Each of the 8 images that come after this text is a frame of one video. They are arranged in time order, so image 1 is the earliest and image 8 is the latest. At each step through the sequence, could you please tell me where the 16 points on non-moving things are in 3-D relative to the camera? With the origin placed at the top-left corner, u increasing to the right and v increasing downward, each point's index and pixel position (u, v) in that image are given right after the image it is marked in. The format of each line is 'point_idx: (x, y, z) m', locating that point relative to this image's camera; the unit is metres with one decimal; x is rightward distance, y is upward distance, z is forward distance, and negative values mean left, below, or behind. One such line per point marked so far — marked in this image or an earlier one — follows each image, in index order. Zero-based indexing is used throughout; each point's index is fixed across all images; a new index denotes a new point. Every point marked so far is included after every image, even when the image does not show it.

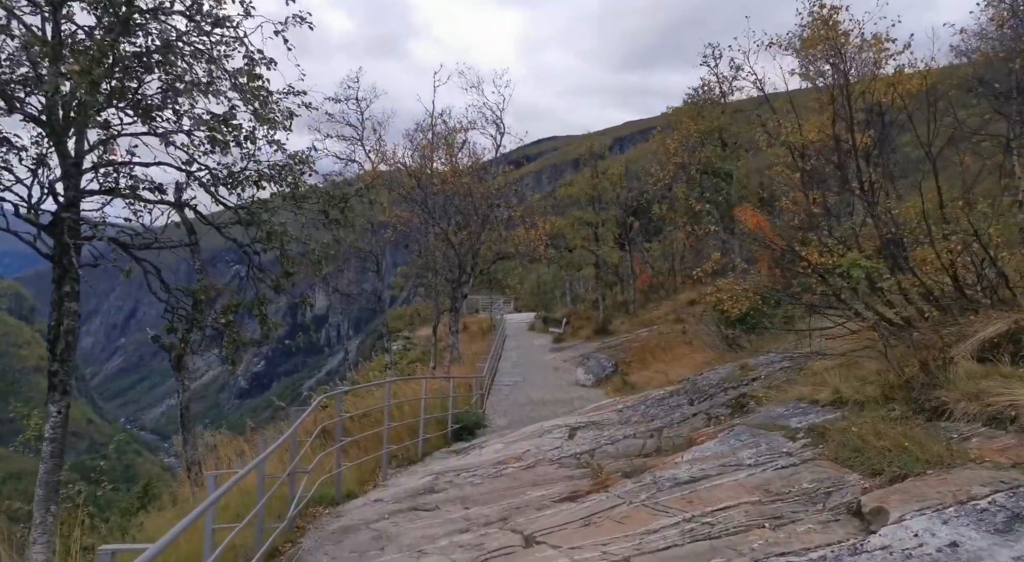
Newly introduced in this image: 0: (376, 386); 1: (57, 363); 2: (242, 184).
0: (-2.2, -1.7, +12.7) m
1: (-3.9, -0.7, +6.8) m
2: (-2.8, +1.0, +8.1) m
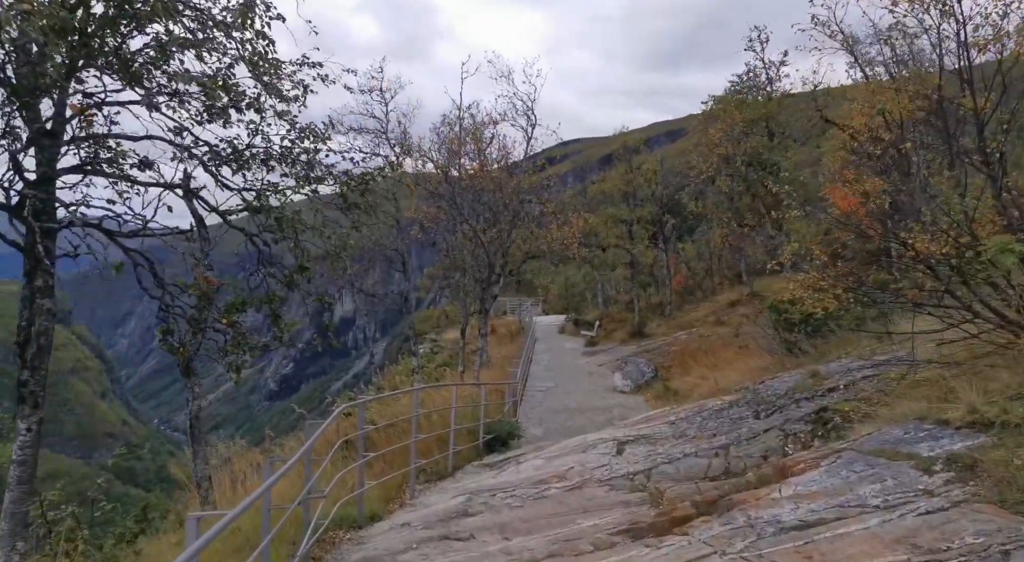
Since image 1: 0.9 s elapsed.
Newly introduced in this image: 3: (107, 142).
0: (-1.6, -1.7, +11.6) m
1: (-3.6, -0.7, +5.8) m
2: (-2.4, +1.0, +7.1) m
3: (-3.2, +1.1, +6.2) m
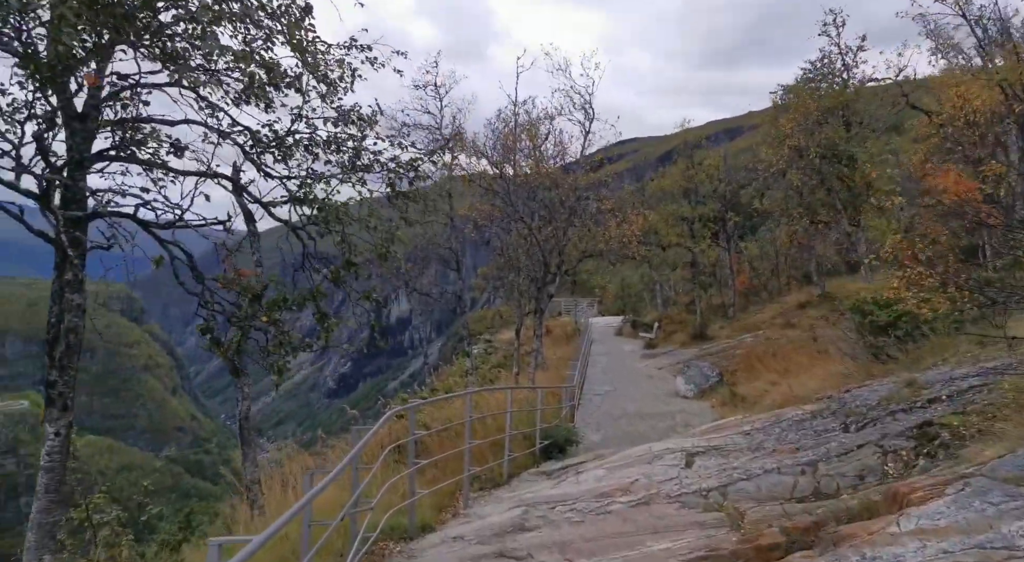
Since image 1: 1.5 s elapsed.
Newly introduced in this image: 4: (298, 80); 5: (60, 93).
0: (-0.8, -1.6, +11.1) m
1: (-3.1, -0.6, +5.4) m
2: (-1.9, +1.1, +6.6) m
3: (-2.7, +1.1, +5.8) m
4: (-1.7, +1.6, +6.2) m
5: (-3.1, +1.3, +5.5) m
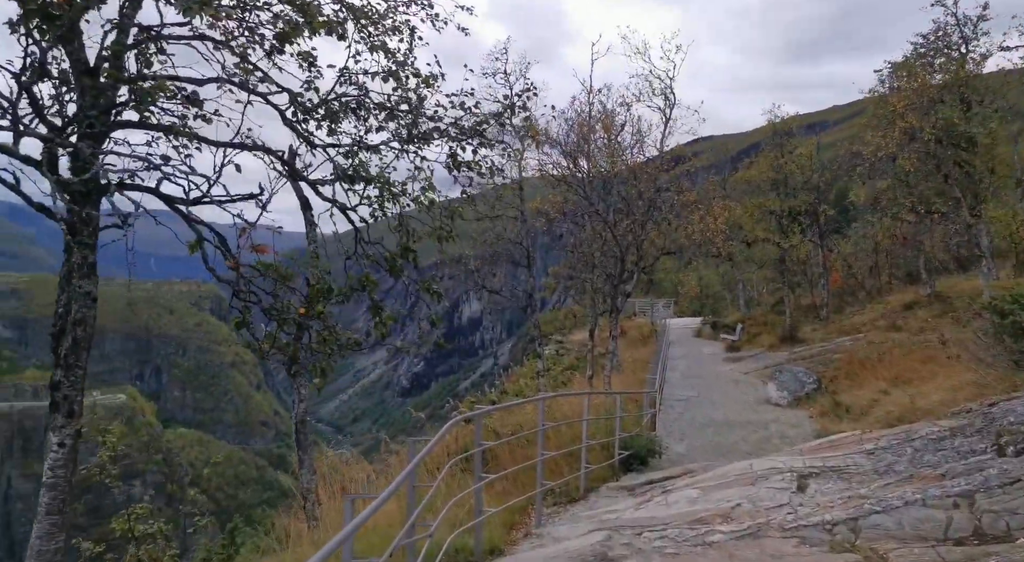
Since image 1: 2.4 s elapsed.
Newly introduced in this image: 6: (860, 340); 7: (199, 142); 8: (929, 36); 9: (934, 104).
0: (+0.2, -1.6, +10.1) m
1: (-2.6, -0.5, +4.6) m
2: (-1.2, +1.2, +5.7) m
3: (-2.2, +1.2, +5.0) m
4: (-1.1, +1.7, +5.3) m
5: (-2.6, +1.4, +4.7) m
6: (+7.8, -1.3, +17.8) m
7: (-2.0, +0.9, +5.1) m
8: (+8.4, +5.0, +16.0) m
9: (+8.2, +3.5, +15.4) m
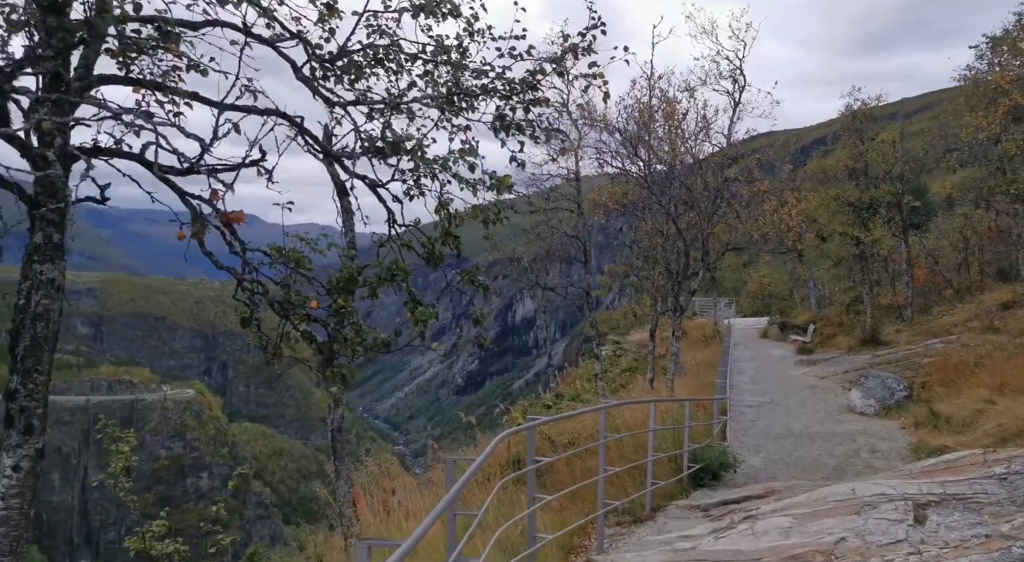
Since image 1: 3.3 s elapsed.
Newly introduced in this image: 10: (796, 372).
0: (+0.9, -1.5, +9.0) m
1: (-2.3, -0.5, +3.7) m
2: (-0.9, +1.2, +4.7) m
3: (-1.9, +1.3, +4.1) m
4: (-0.8, +1.7, +4.3) m
5: (-2.3, +1.5, +3.8) m
6: (+9.0, -1.3, +16.1) m
7: (-1.7, +1.0, +4.2) m
8: (+9.5, +5.0, +14.3) m
9: (+9.2, +3.5, +13.8) m
10: (+6.9, -2.2, +19.0) m
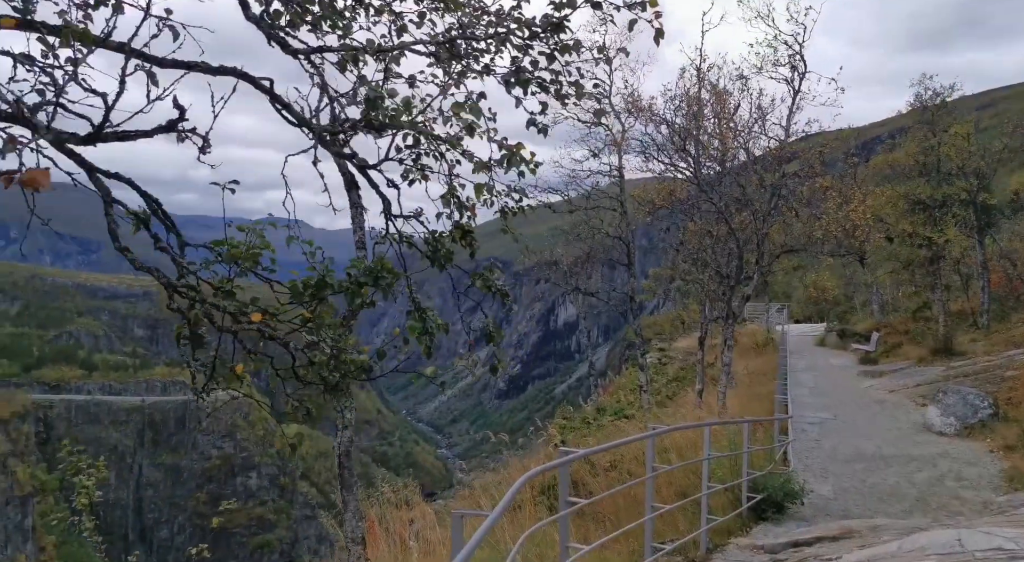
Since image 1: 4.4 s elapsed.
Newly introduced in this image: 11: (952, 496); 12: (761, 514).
0: (+1.2, -1.5, +7.8) m
1: (-2.3, -0.5, +2.7) m
2: (-0.8, +1.2, +3.6) m
3: (-1.8, +1.3, +3.0) m
4: (-0.7, +1.7, +3.2) m
5: (-2.3, +1.5, +2.8) m
6: (+9.7, -1.3, +14.5) m
7: (-1.6, +1.0, +3.1) m
8: (+10.1, +5.0, +12.7) m
9: (+9.8, +3.5, +12.1) m
10: (+7.7, -2.3, +17.4) m
11: (+5.5, -2.6, +10.0) m
12: (+2.9, -2.7, +9.1) m
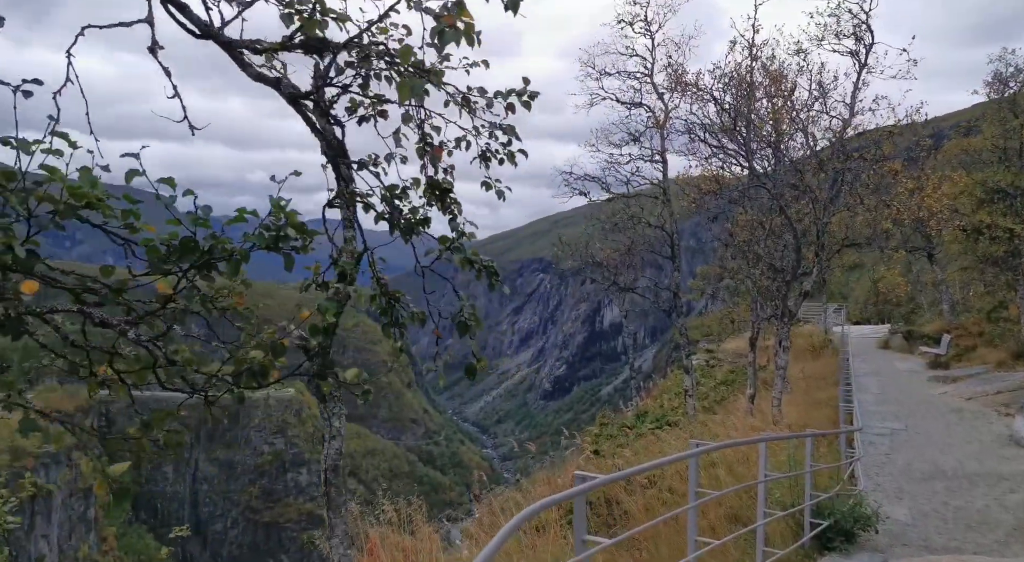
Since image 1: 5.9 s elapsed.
0: (+1.3, -1.4, +6.5) m
1: (-2.4, -0.3, +1.6) m
2: (-0.9, +1.3, +2.4) m
3: (-1.9, +1.4, +1.9) m
4: (-0.8, +1.9, +2.0) m
5: (-2.4, +1.6, +1.7) m
6: (+10.2, -1.3, +12.7) m
7: (-1.7, +1.1, +2.0) m
8: (+10.5, +5.0, +10.9) m
9: (+10.2, +3.5, +10.3) m
10: (+8.4, -2.2, +15.7) m
11: (+5.8, -2.5, +8.4) m
12: (+3.1, -2.6, +7.7) m
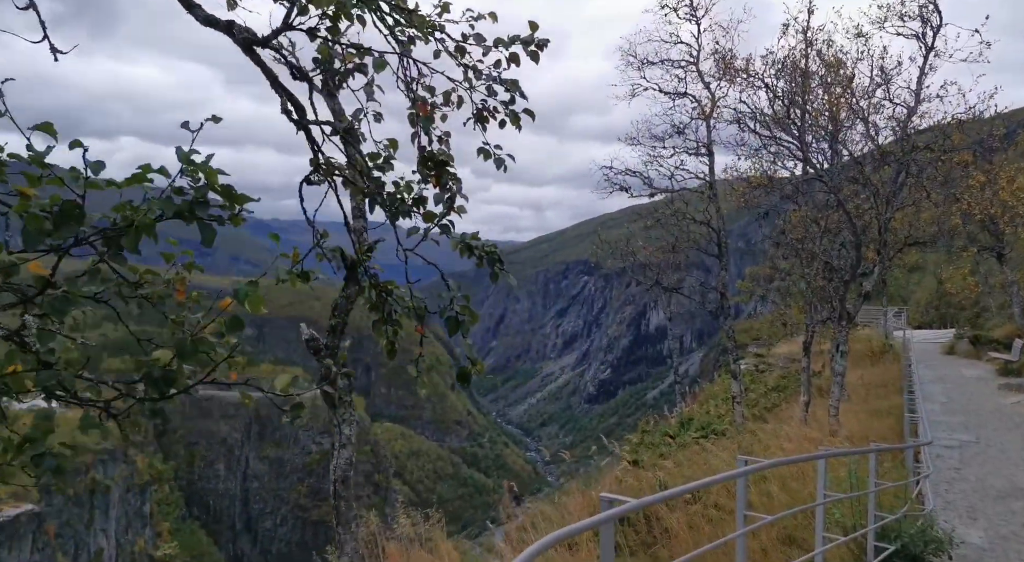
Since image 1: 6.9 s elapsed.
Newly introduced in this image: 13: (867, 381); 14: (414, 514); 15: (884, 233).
0: (+1.5, -1.4, +5.7) m
1: (-2.5, -0.3, +1.1) m
2: (-0.9, +1.4, +1.8) m
3: (-2.0, +1.5, +1.4) m
4: (-0.8, +1.9, +1.4) m
5: (-2.5, +1.7, +1.2) m
6: (+10.8, -1.3, +11.4) m
7: (-1.8, +1.2, +1.5) m
8: (+11.0, +5.0, +9.6) m
9: (+10.6, +3.6, +9.1) m
10: (+9.1, -2.2, +14.6) m
11: (+6.1, -2.4, +7.4) m
12: (+3.3, -2.5, +6.8) m
13: (+7.9, -2.3, +17.6) m
14: (-0.9, -2.4, +7.7) m
15: (+6.5, +0.8, +13.8) m
